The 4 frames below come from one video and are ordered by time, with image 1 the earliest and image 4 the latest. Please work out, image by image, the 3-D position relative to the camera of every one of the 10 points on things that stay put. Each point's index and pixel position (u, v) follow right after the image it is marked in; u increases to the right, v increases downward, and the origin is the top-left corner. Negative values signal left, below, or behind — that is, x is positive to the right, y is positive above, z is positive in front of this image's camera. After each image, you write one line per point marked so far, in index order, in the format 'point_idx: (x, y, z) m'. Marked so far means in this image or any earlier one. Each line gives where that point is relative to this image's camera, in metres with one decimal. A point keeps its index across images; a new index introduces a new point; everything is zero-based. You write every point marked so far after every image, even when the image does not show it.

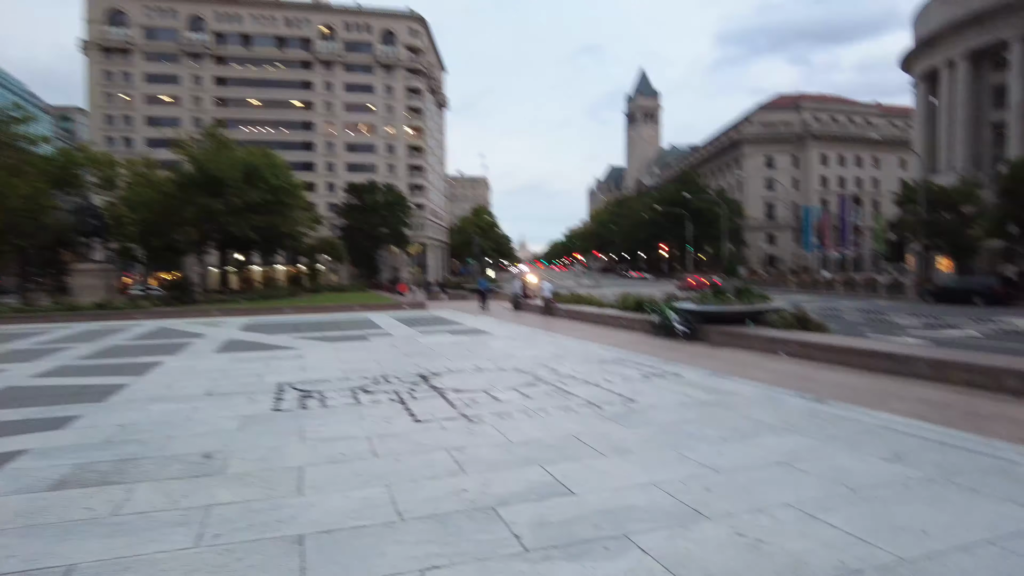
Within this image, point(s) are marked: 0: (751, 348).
0: (+5.2, -1.3, +14.6) m
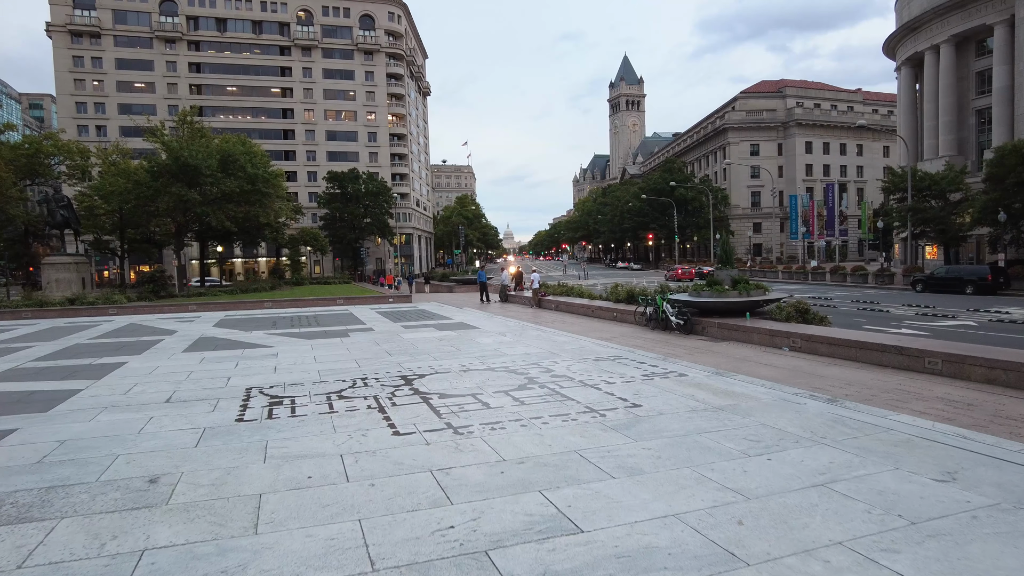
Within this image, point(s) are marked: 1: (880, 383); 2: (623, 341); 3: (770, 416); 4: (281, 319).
0: (+4.9, -1.1, +14.0) m
1: (+5.2, -1.3, +9.5) m
2: (+2.4, -1.2, +14.7) m
3: (+2.4, -1.2, +6.2) m
4: (-6.2, -0.8, +18.2) m
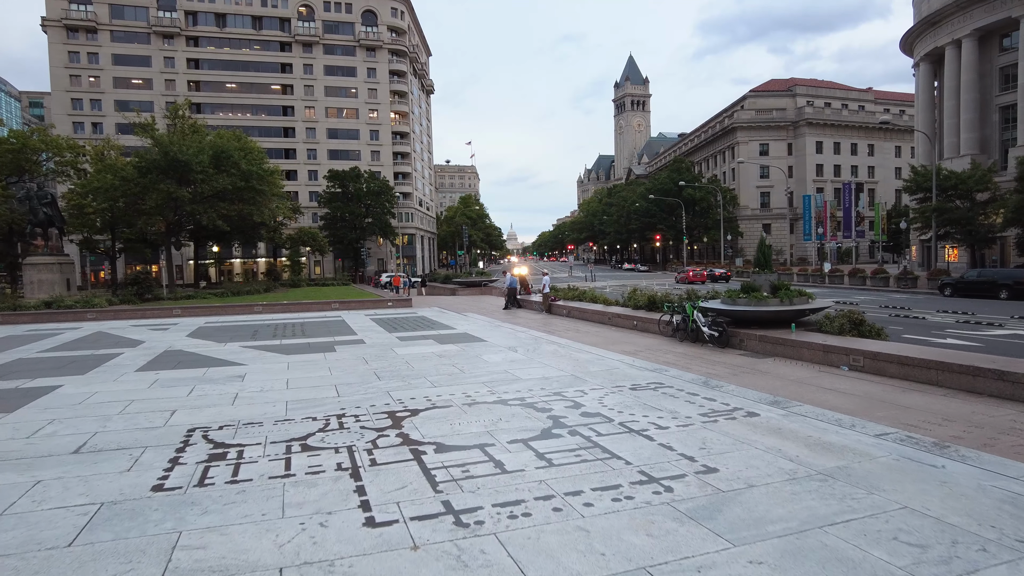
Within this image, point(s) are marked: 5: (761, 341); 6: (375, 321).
0: (+5.2, -1.3, +12.1) m
1: (+5.4, -1.5, +7.6) m
2: (+2.6, -1.3, +12.8) m
3: (+2.5, -1.3, +4.3) m
4: (-6.0, -1.0, +16.3) m
5: (+4.8, -1.0, +13.1) m
6: (-3.6, -0.9, +17.8) m
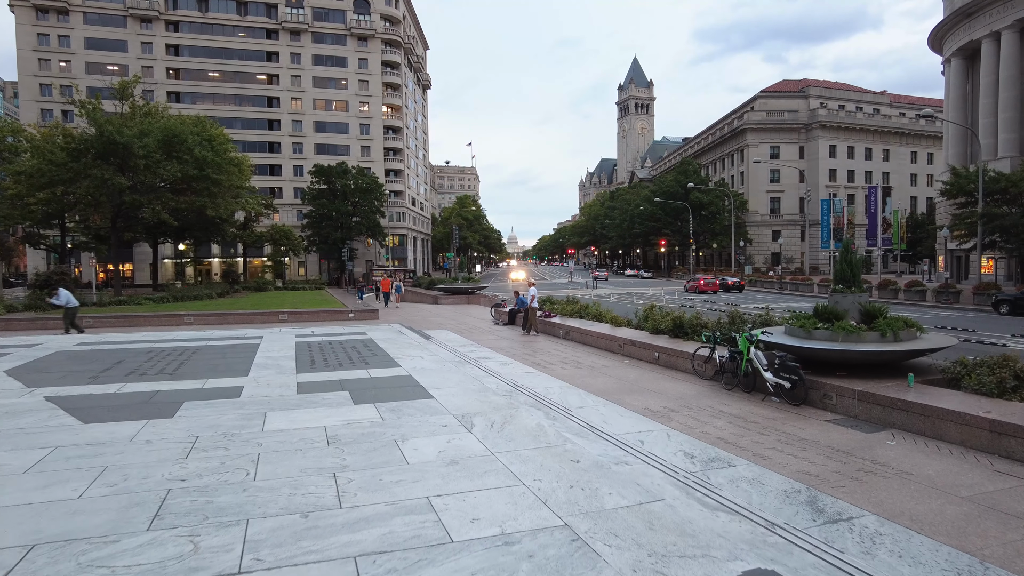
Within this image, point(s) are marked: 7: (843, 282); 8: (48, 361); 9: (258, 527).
0: (+4.7, -1.6, +7.3) m
1: (+4.9, -1.8, +2.9) m
2: (+2.1, -1.6, +8.0) m
3: (+2.1, -1.6, -0.5) m
4: (-6.5, -1.2, +11.6) m
5: (+4.4, -1.4, +8.3) m
6: (-4.1, -1.1, +13.0) m
7: (+5.2, +0.1, +10.5) m
8: (-7.9, -1.2, +11.5) m
9: (-1.6, -1.4, +4.1) m
